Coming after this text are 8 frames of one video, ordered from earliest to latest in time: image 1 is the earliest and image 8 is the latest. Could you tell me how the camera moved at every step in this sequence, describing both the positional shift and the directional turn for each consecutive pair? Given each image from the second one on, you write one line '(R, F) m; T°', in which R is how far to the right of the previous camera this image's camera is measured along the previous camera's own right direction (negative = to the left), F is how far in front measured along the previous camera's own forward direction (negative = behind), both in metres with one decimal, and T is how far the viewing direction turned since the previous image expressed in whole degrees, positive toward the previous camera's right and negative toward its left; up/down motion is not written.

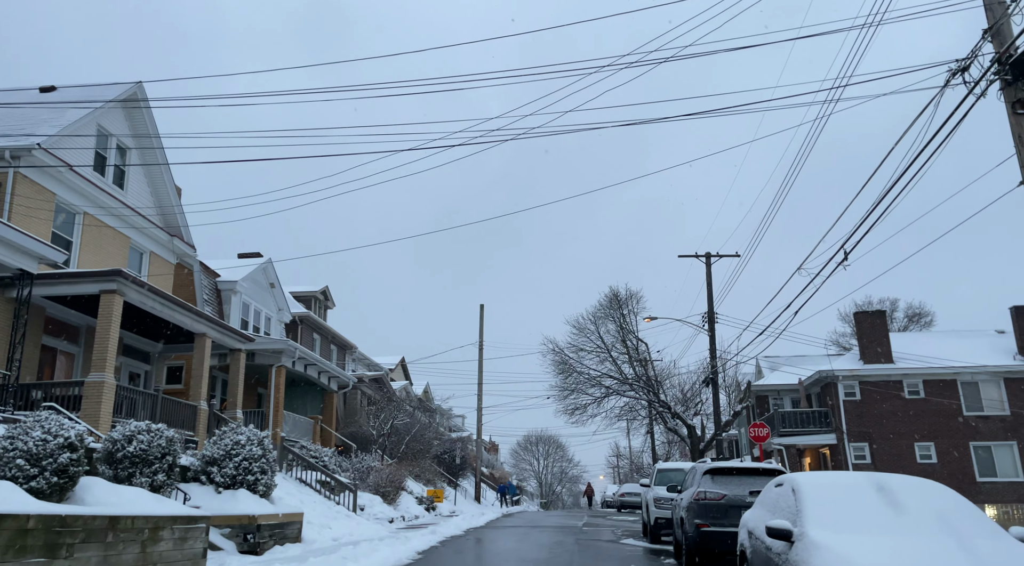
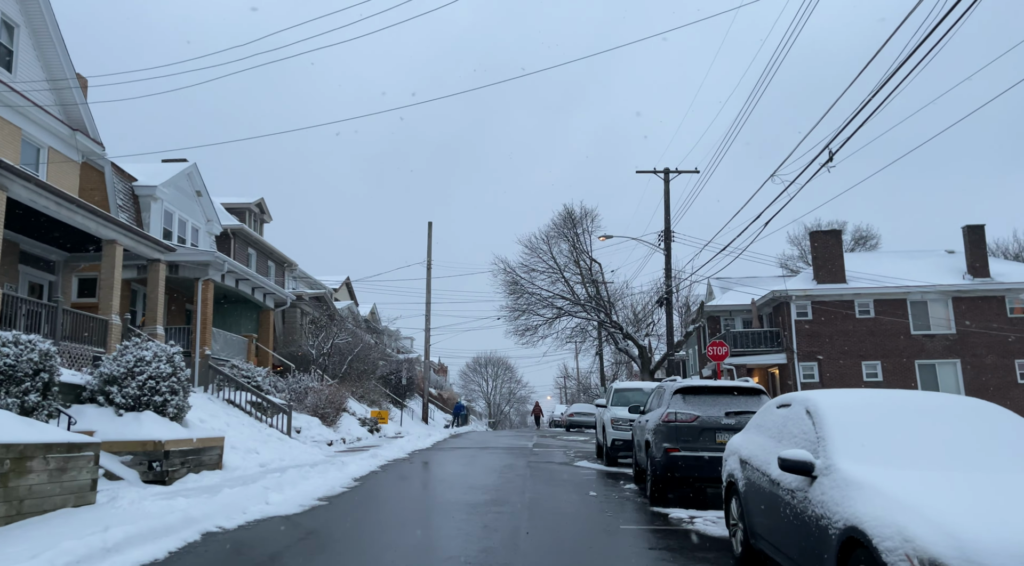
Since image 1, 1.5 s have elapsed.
(+0.3, +1.4) m; +3°
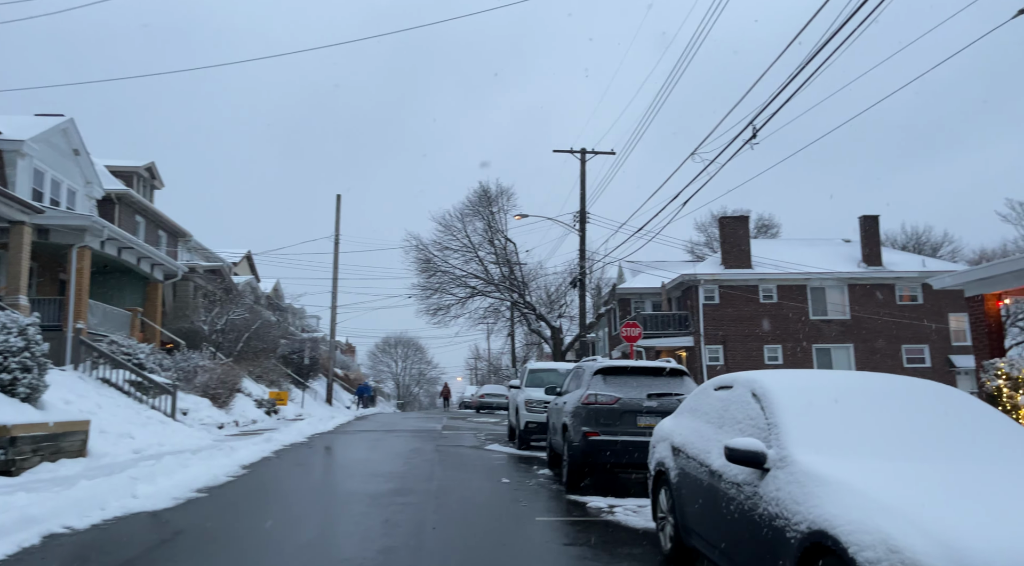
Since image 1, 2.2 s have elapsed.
(0.0, +0.9) m; +6°
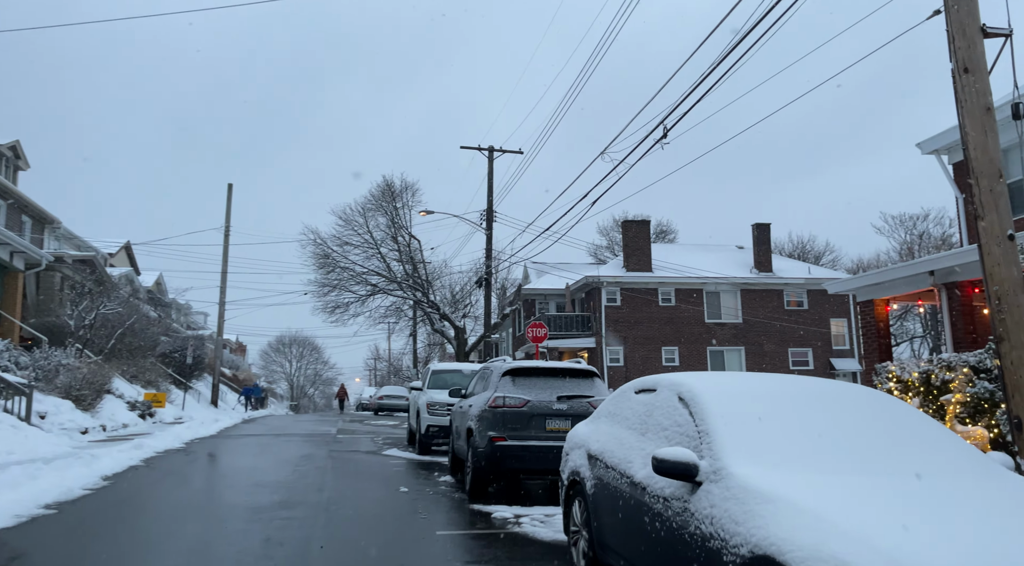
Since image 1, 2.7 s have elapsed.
(0.0, +0.6) m; +7°
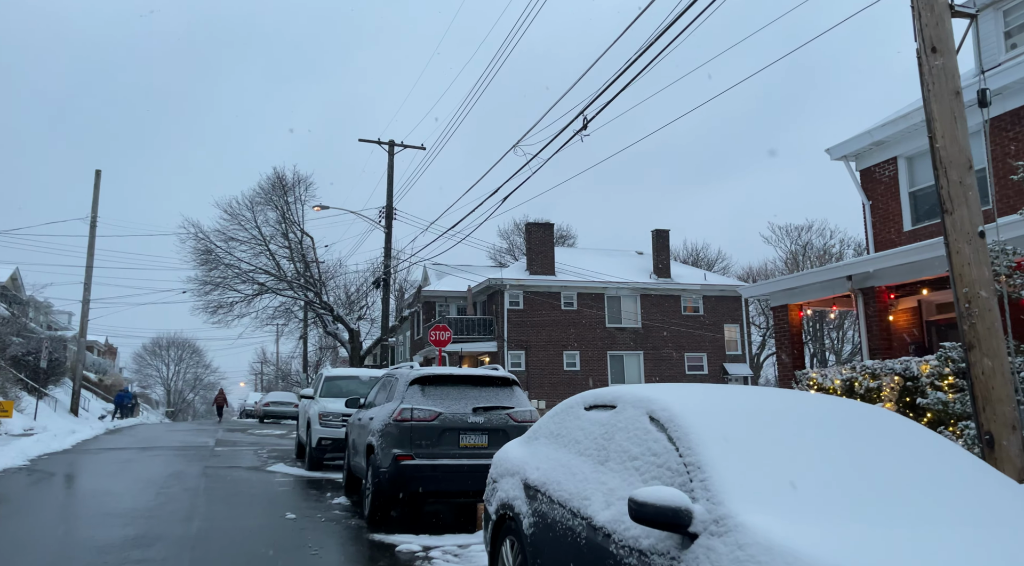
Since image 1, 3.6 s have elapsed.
(-0.2, +1.0) m; +8°
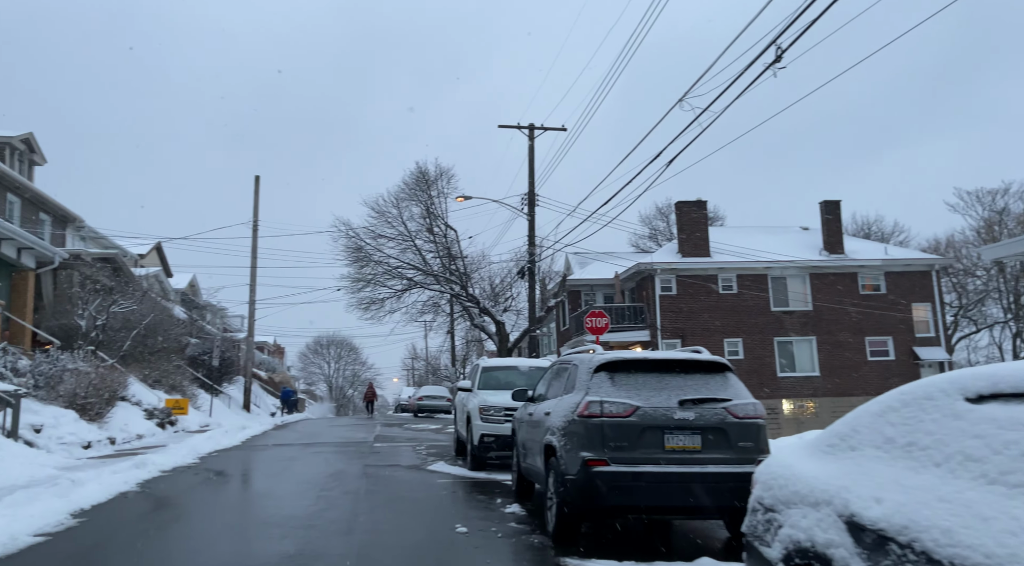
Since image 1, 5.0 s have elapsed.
(-0.5, +1.5) m; -10°
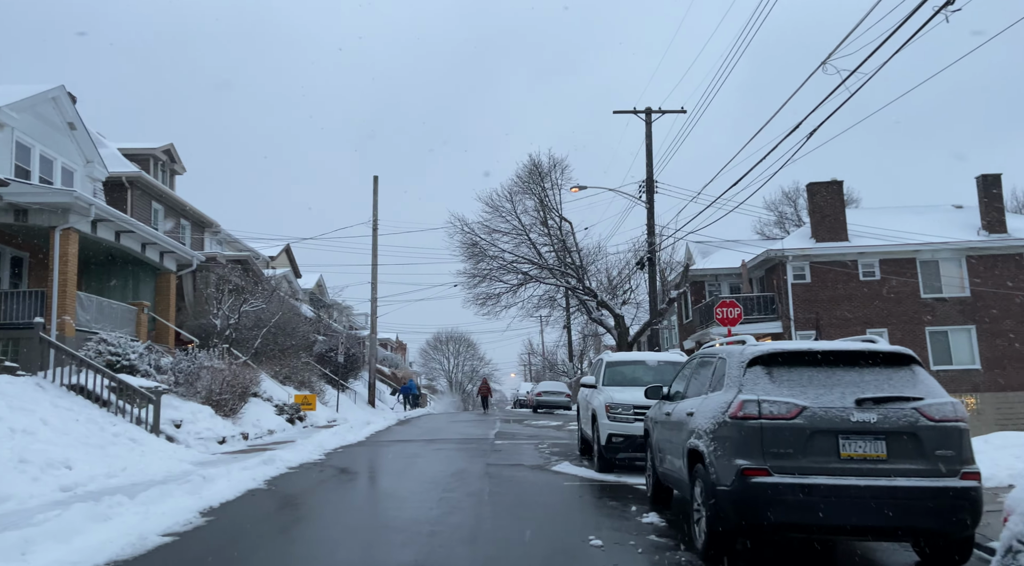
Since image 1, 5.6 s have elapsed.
(-0.2, +0.6) m; -8°
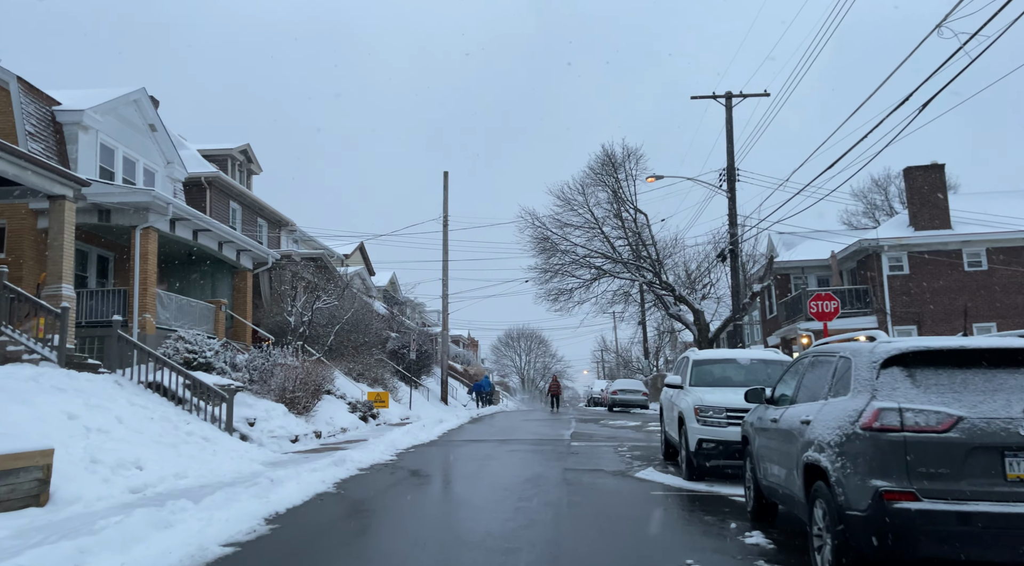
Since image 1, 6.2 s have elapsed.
(-0.1, +0.7) m; -5°
